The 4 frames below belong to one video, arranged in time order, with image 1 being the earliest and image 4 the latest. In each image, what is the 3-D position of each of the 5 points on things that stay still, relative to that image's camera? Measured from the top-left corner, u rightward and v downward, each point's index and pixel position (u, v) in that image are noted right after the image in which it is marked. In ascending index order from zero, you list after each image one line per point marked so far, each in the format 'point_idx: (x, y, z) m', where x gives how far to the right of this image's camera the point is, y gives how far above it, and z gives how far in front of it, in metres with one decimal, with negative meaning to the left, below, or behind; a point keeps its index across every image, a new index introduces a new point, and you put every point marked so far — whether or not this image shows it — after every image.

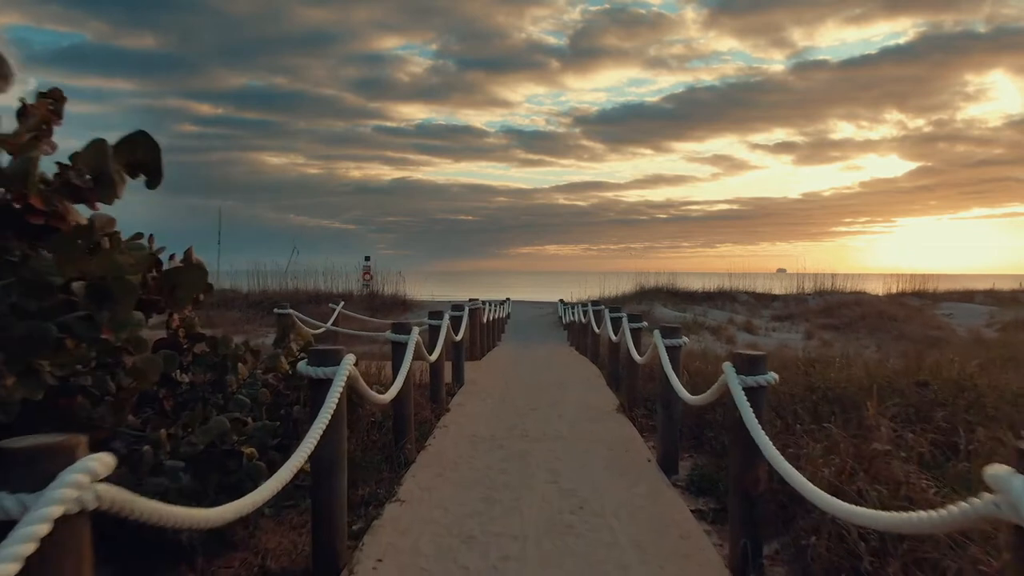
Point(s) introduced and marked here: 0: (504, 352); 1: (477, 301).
0: (-0.1, -1.3, +15.7) m
1: (-0.6, -0.2, +12.6) m
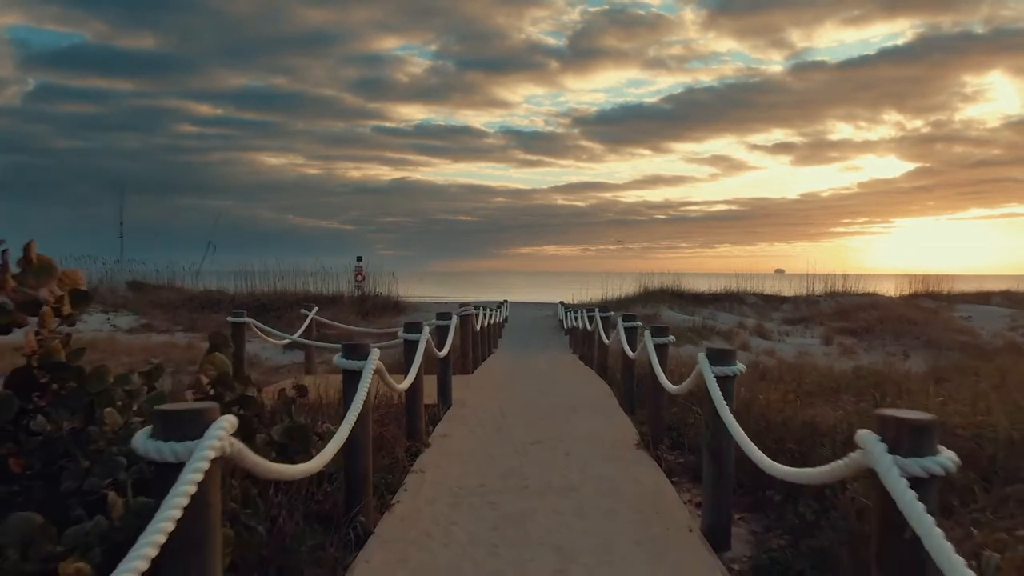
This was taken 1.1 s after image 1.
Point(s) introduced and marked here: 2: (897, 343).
0: (-0.2, -1.4, +14.2) m
1: (-0.6, -0.3, +11.2) m
2: (+9.9, -1.4, +19.2) m
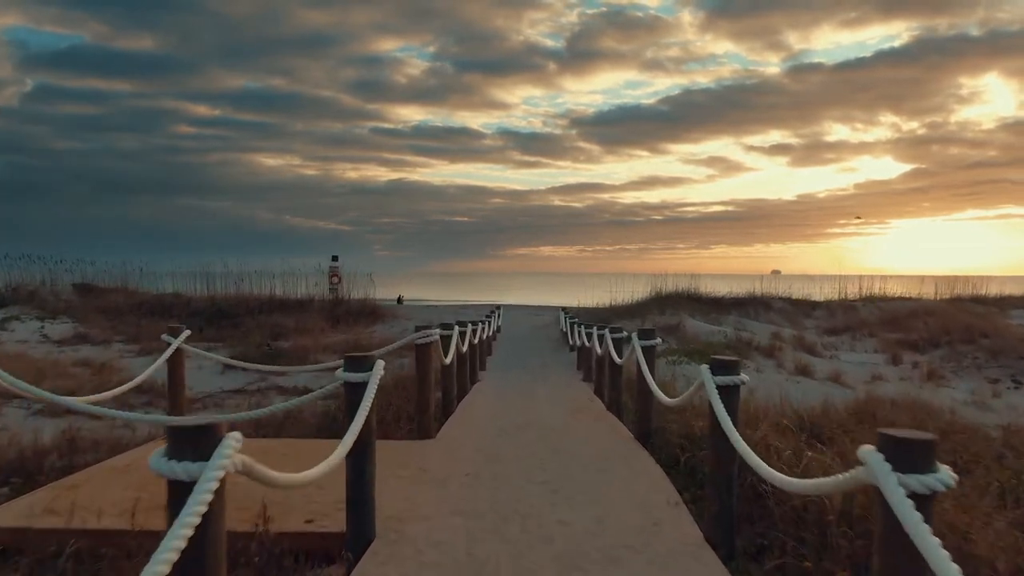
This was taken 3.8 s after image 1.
0: (-0.3, -1.5, +10.1) m
1: (-0.8, -0.4, +7.1) m
2: (+9.8, -1.5, +15.1) m
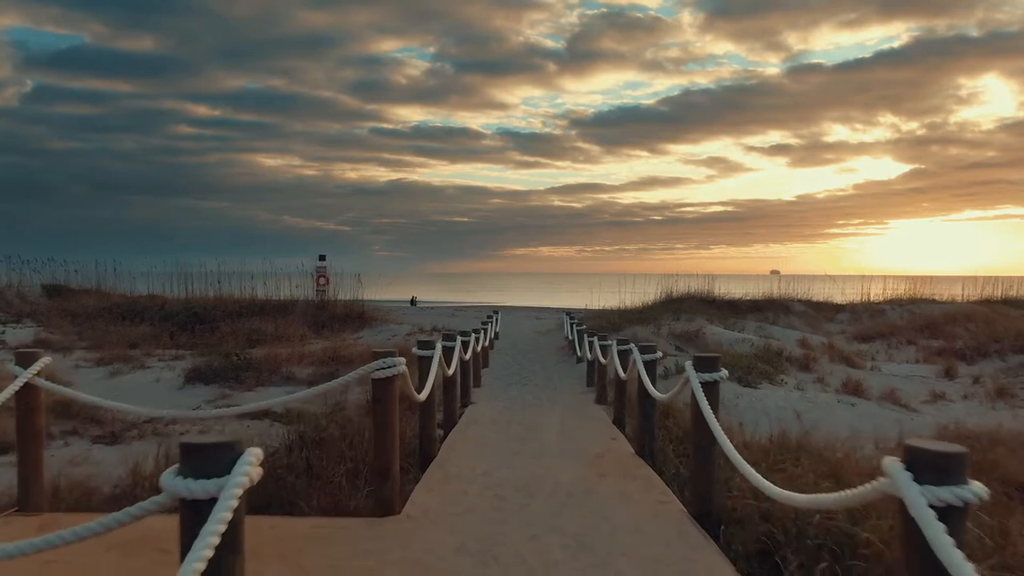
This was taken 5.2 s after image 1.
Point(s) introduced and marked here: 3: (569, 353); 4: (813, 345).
0: (-0.3, -1.5, +8.0) m
1: (-0.8, -0.4, +4.9) m
2: (+9.8, -1.6, +13.0) m
3: (+1.3, -1.4, +16.1) m
4: (+7.8, -1.5, +19.2) m
